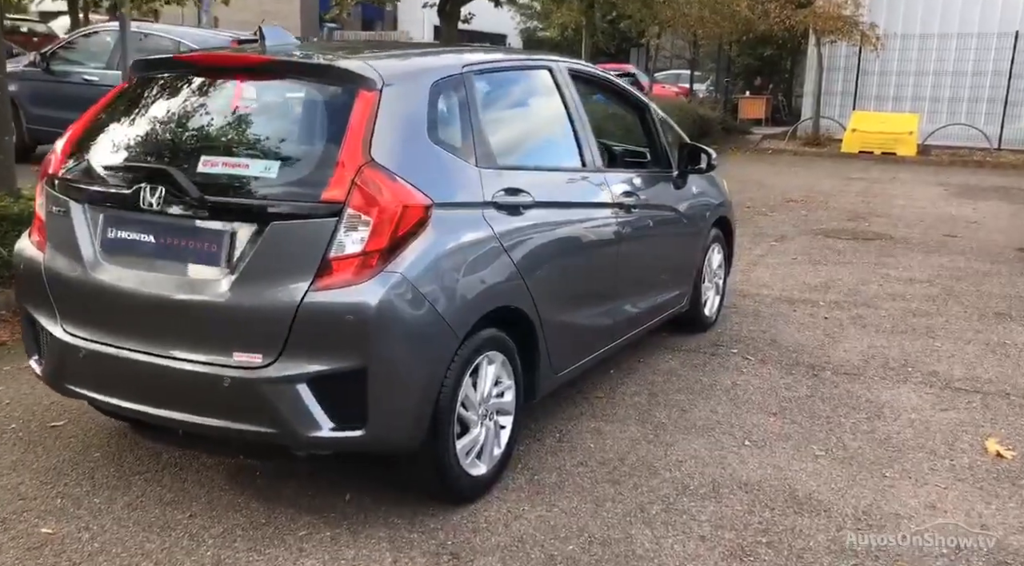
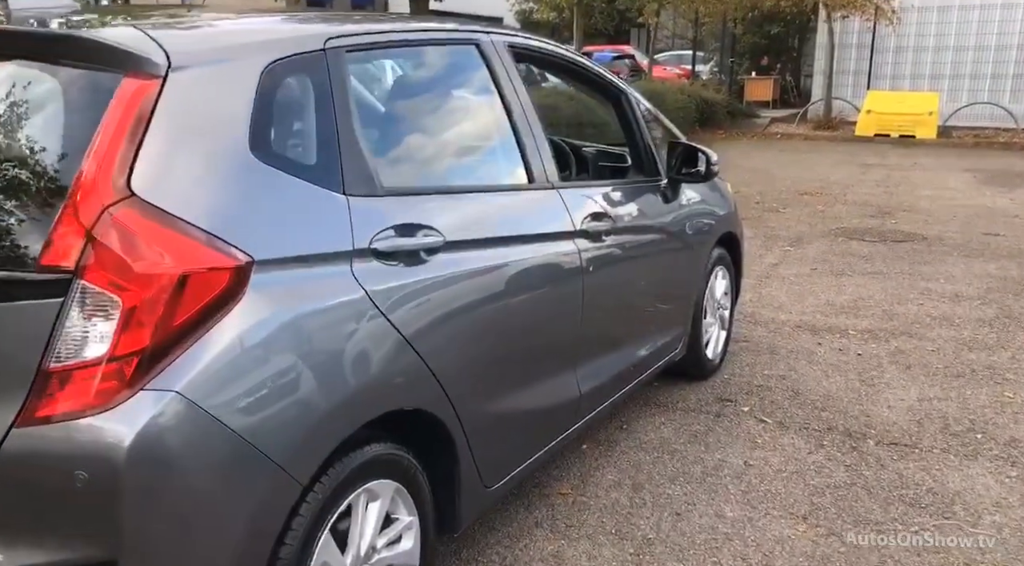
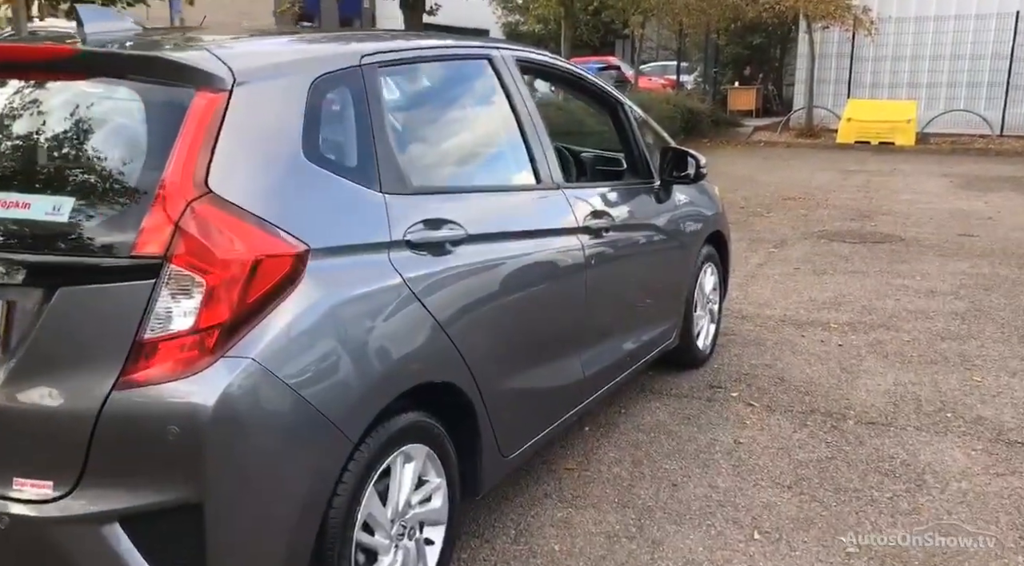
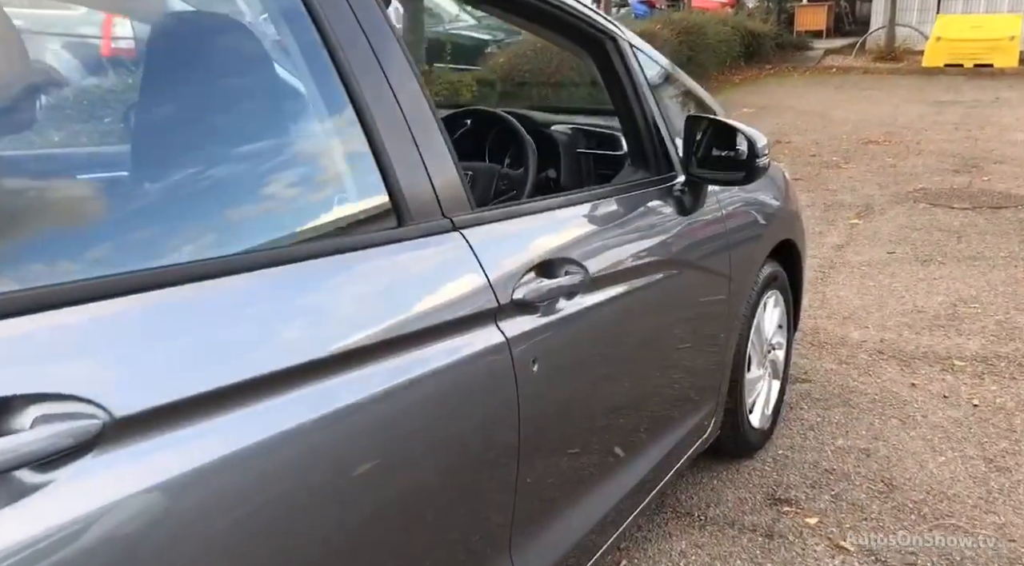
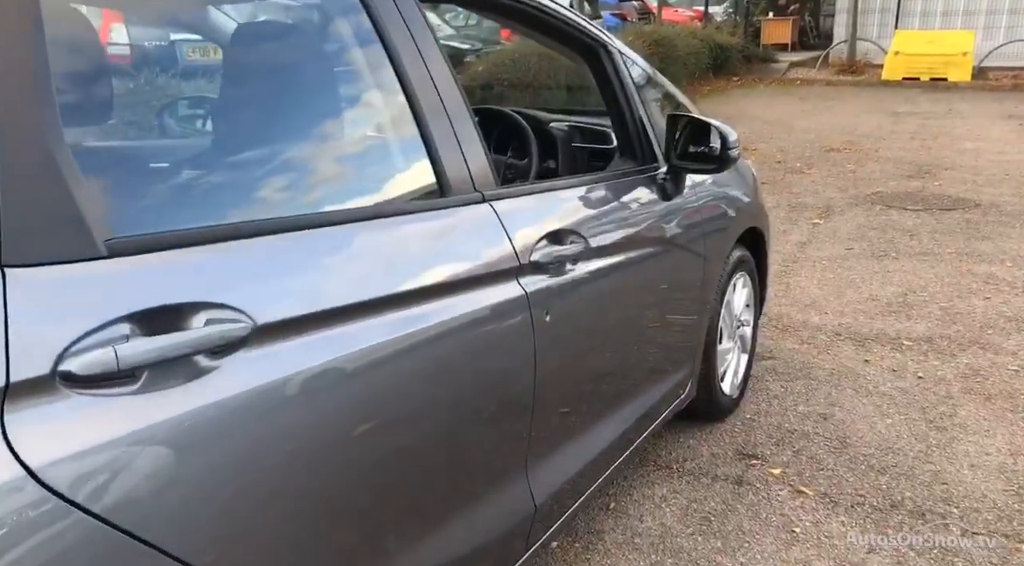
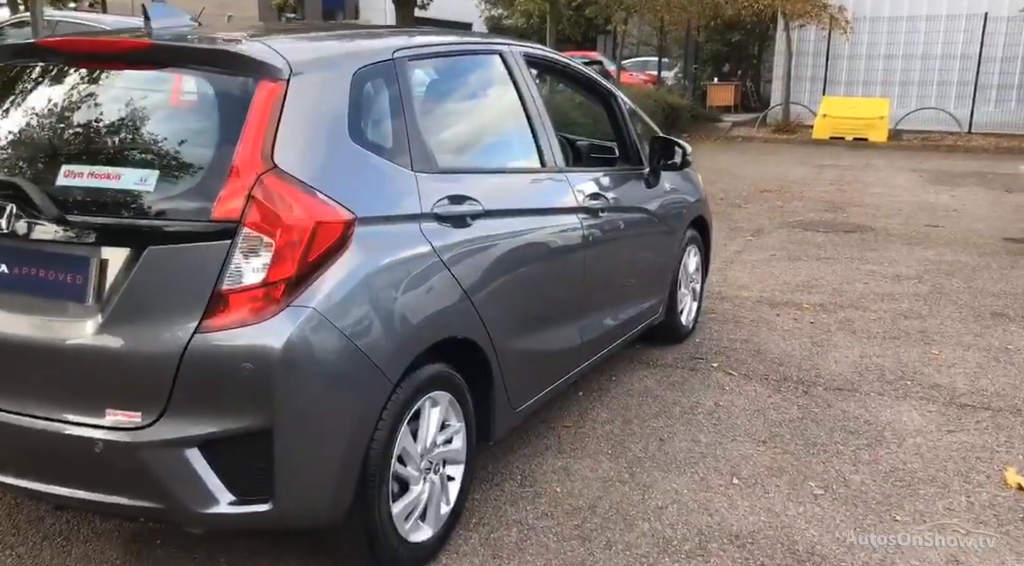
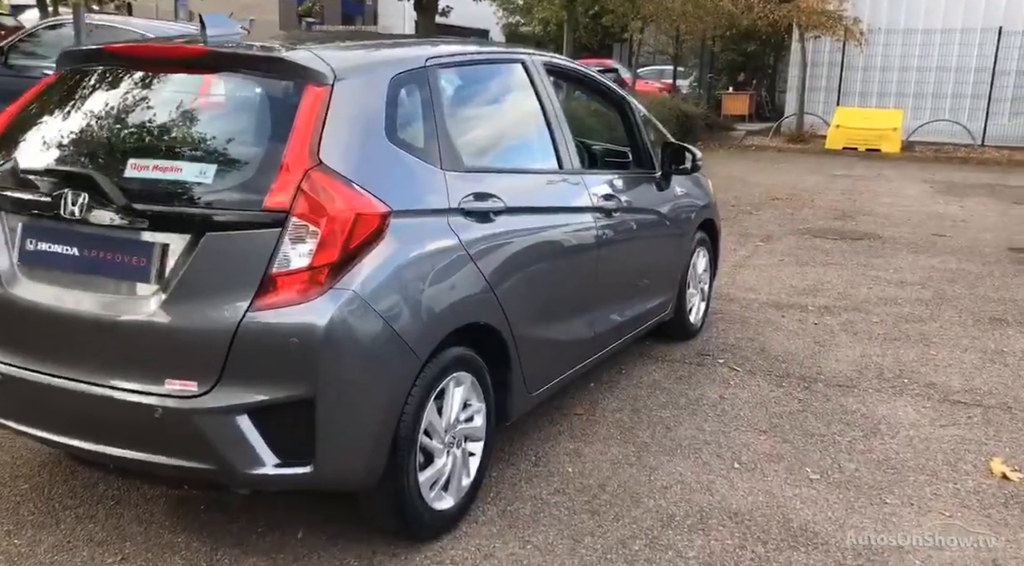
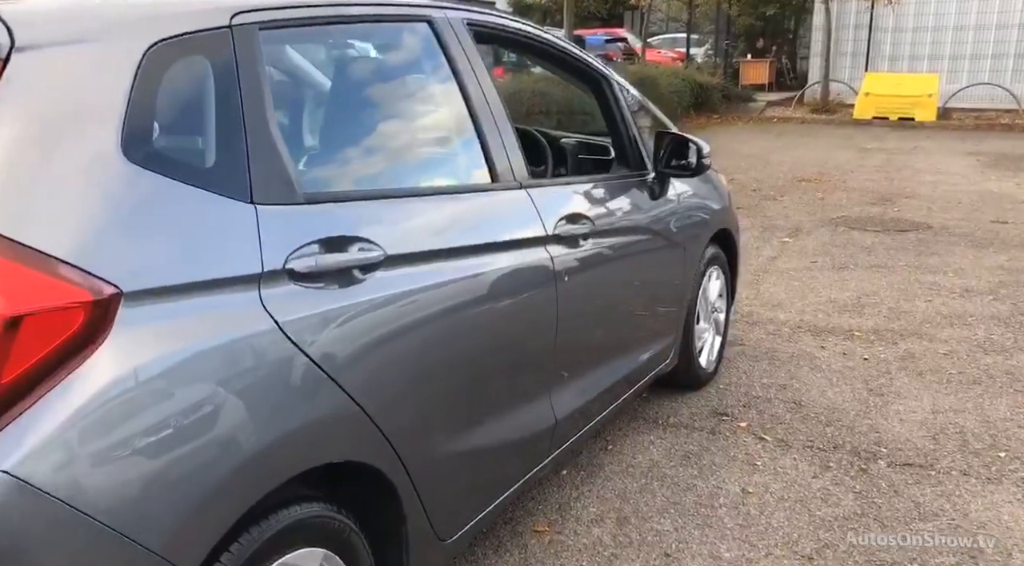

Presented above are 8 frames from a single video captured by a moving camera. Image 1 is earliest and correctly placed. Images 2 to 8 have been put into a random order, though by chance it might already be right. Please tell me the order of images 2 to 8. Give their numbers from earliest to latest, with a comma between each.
7, 6, 3, 2, 8, 5, 4
